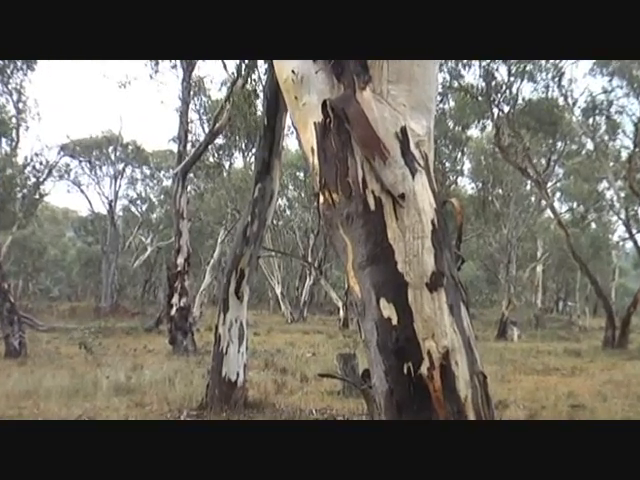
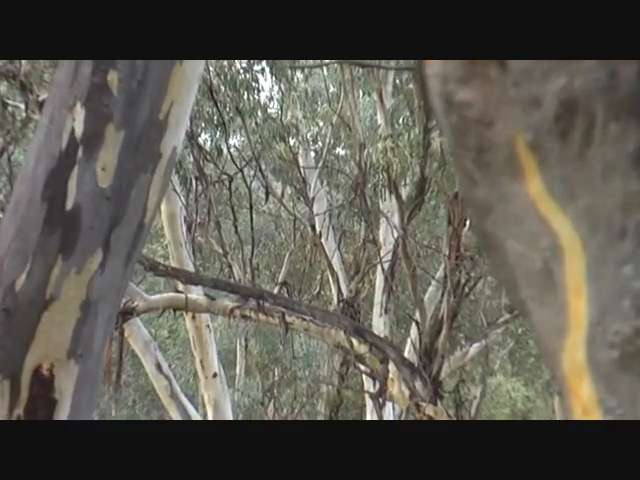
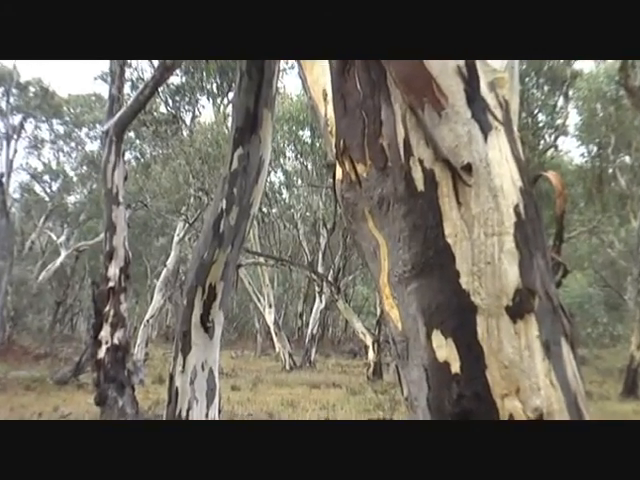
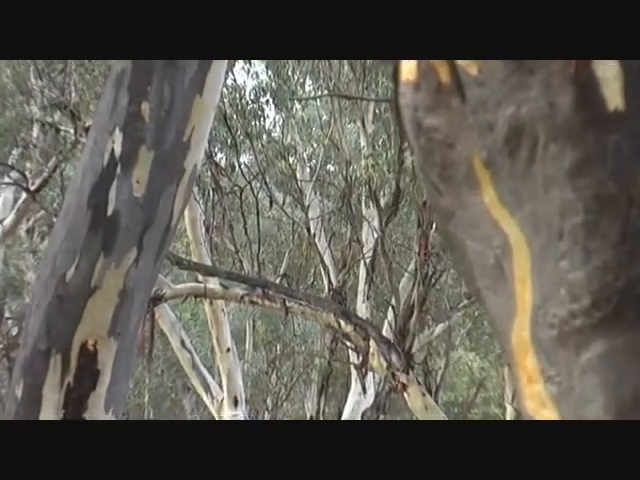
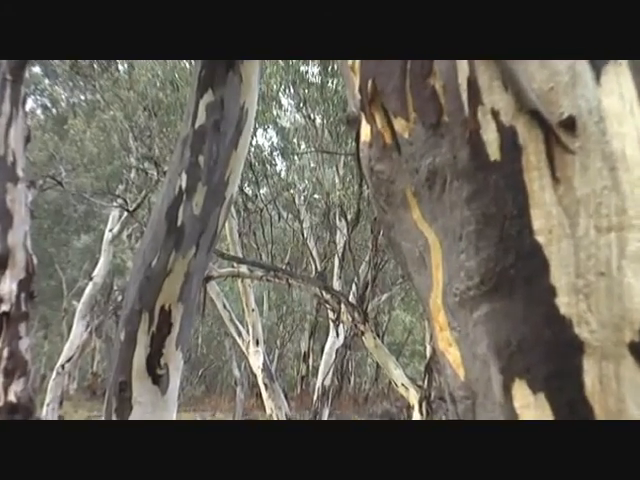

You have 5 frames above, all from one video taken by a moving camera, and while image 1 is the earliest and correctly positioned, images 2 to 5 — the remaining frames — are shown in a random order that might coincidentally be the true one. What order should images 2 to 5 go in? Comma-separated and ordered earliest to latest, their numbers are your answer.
3, 5, 4, 2
